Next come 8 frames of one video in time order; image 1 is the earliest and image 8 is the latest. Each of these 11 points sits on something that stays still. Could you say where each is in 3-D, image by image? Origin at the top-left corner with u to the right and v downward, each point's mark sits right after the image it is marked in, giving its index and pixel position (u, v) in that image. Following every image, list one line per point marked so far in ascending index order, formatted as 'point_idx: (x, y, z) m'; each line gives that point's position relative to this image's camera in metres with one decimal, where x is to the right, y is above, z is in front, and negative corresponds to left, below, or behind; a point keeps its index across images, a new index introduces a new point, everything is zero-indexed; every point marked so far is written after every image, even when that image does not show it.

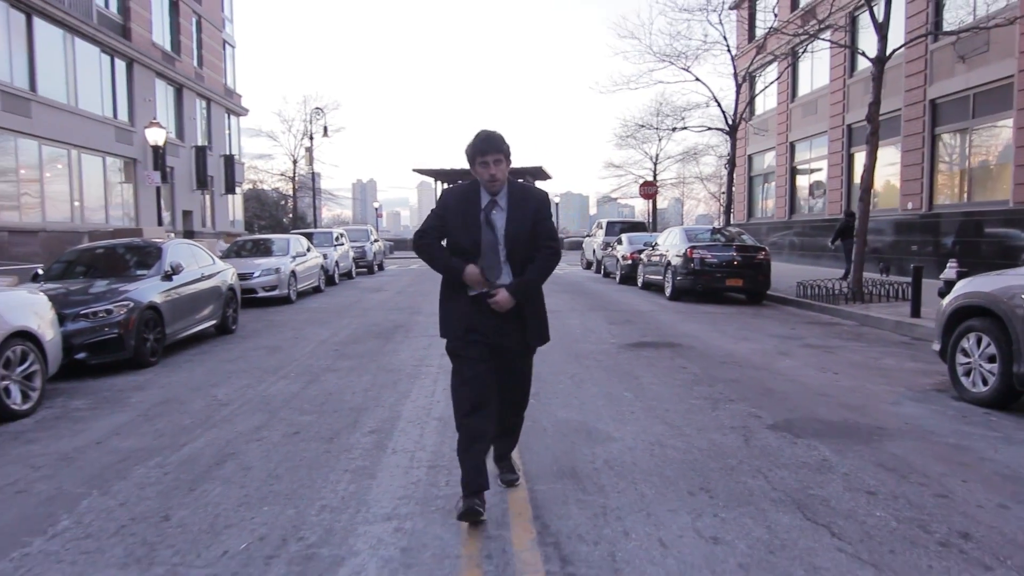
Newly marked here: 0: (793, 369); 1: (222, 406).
0: (+3.1, -0.9, +8.2) m
1: (-2.7, -1.1, +6.9) m
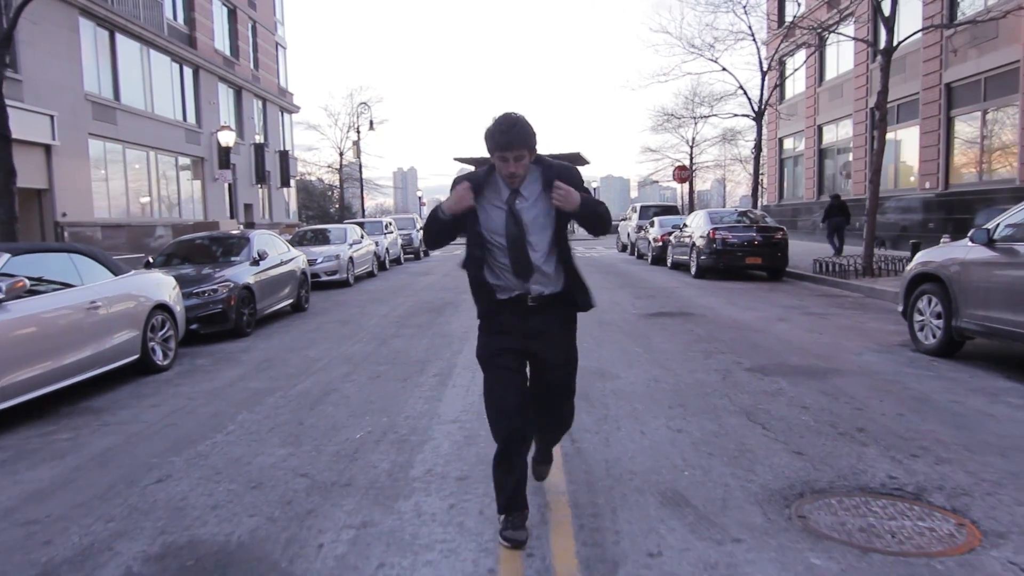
0: (+3.5, -0.6, +9.7) m
1: (-2.3, -0.9, +8.7) m
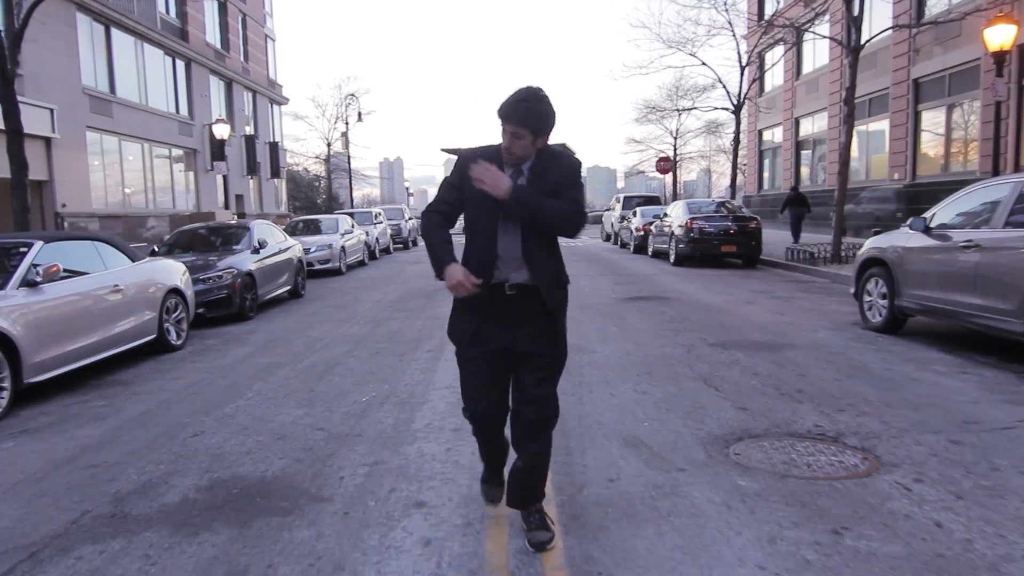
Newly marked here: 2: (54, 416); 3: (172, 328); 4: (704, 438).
0: (+3.4, -0.3, +10.5) m
1: (-2.5, -0.7, +9.5) m
2: (-3.8, -1.1, +6.2) m
3: (-4.2, -0.5, +9.2) m
4: (+1.2, -1.0, +4.8) m
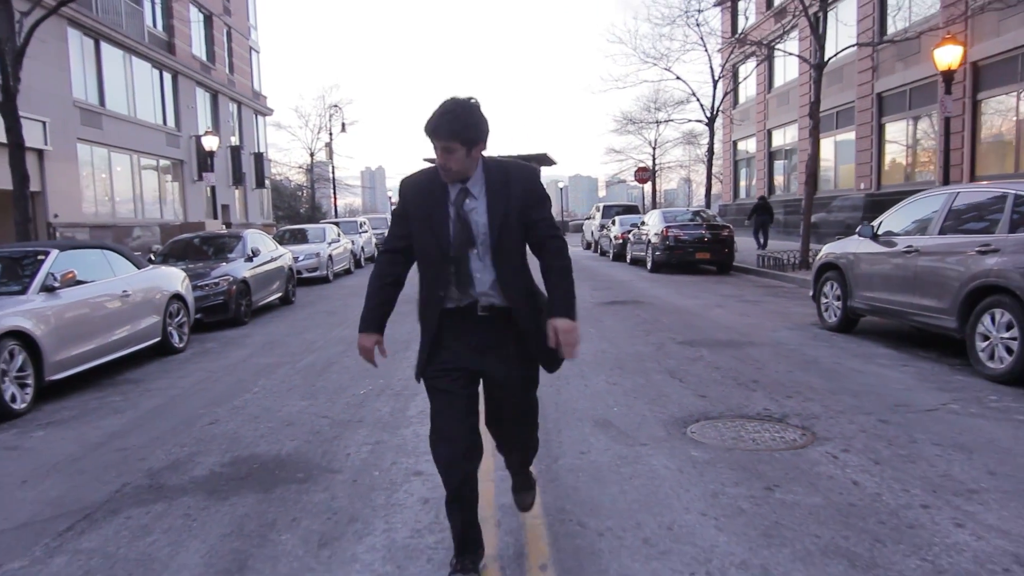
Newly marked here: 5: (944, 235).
0: (+3.1, -0.4, +11.2) m
1: (-2.7, -0.8, +10.1) m
2: (-3.9, -1.1, +6.7) m
3: (-4.4, -0.6, +9.8) m
4: (+1.1, -1.0, +5.5) m
5: (+4.4, +0.5, +7.7) m
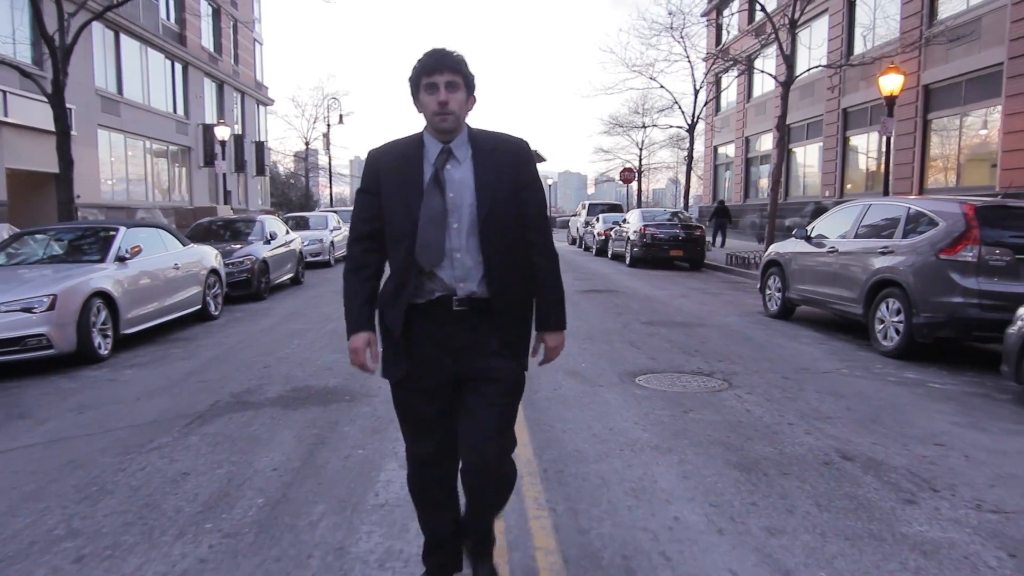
0: (+2.9, -0.3, +12.9) m
1: (-2.9, -0.4, +11.6) m
2: (-4.0, -0.8, +8.3) m
3: (-4.6, -0.2, +11.3) m
4: (+1.0, -0.8, +7.1) m
5: (+4.3, +0.6, +9.4) m
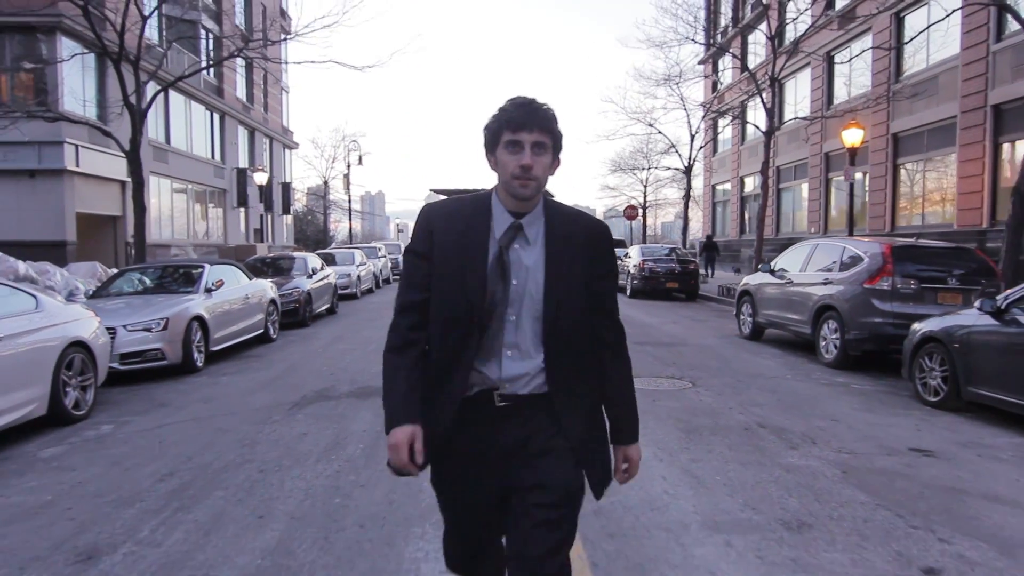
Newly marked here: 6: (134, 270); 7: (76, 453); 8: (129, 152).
0: (+3.2, -0.8, +14.9) m
1: (-2.6, -0.9, +13.7) m
2: (-3.9, -1.1, +10.3) m
3: (-4.3, -0.7, +13.4) m
4: (+1.2, -1.1, +9.1) m
5: (+4.5, +0.2, +11.4) m
6: (-6.1, +0.3, +11.9) m
7: (-3.6, -1.4, +6.1) m
8: (-8.2, +2.9, +16.1) m
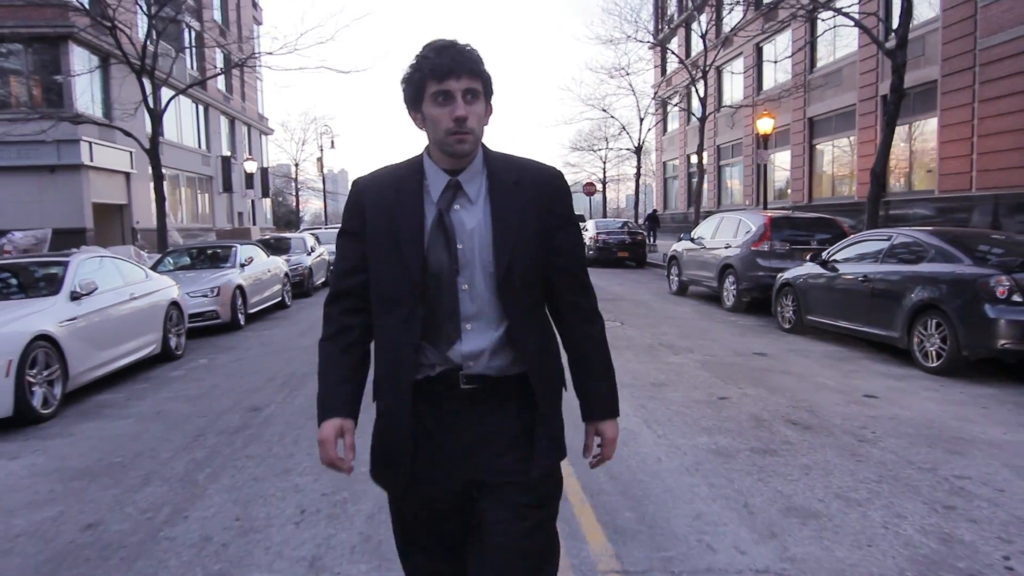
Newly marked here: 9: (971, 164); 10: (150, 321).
0: (+2.5, 0.0, +18.1) m
1: (-3.2, -0.3, +16.6) m
2: (-4.3, -0.7, +13.2) m
3: (-4.9, -0.2, +16.3) m
4: (+0.8, -0.5, +12.2) m
5: (+4.0, +1.0, +14.6) m
6: (-6.6, +0.7, +14.6) m
7: (-3.8, -1.0, +9.0) m
8: (-9.0, +3.4, +18.6) m
9: (+10.7, +2.9, +17.4) m
10: (-4.6, -0.4, +9.6) m
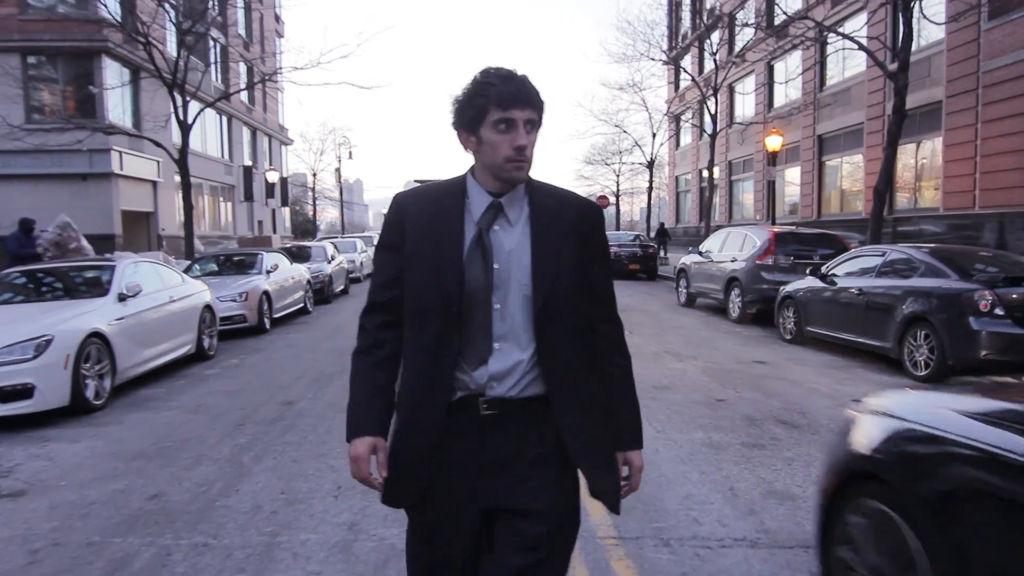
0: (+2.8, -0.3, +18.6) m
1: (-2.9, -0.5, +17.2) m
2: (-4.1, -0.8, +13.8) m
3: (-4.6, -0.3, +16.9) m
4: (+1.0, -0.7, +12.8) m
5: (+4.3, +0.7, +15.1) m
6: (-6.3, +0.6, +15.3) m
7: (-3.7, -1.1, +9.6) m
8: (-8.7, +3.3, +19.4) m
9: (+11.0, +2.5, +17.8) m
10: (-4.4, -0.5, +10.2) m
